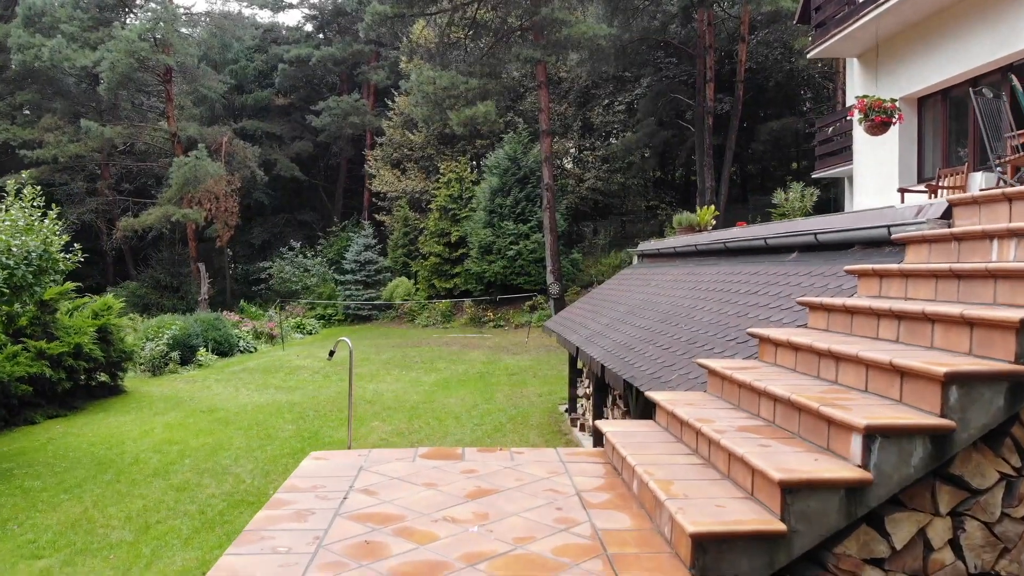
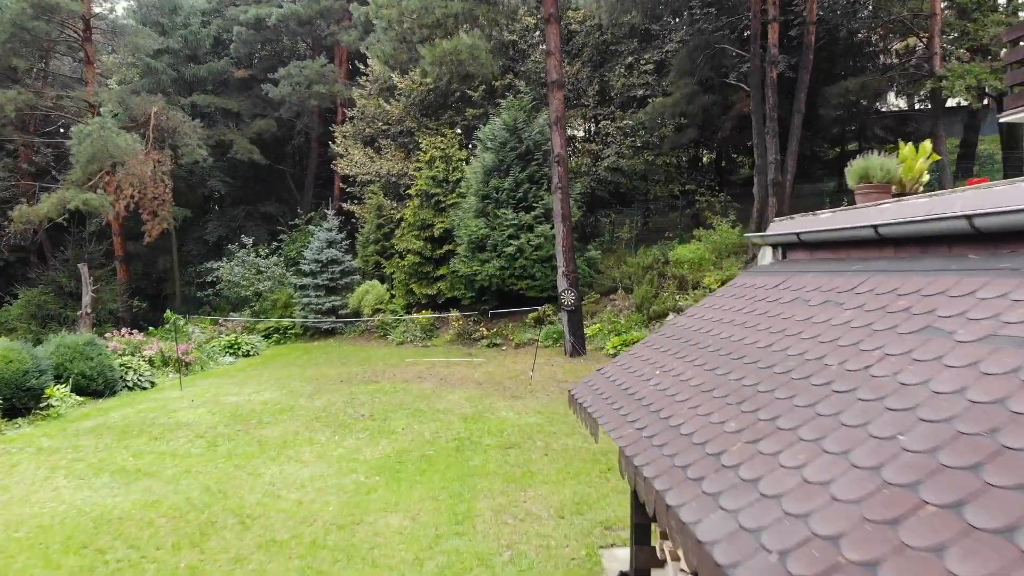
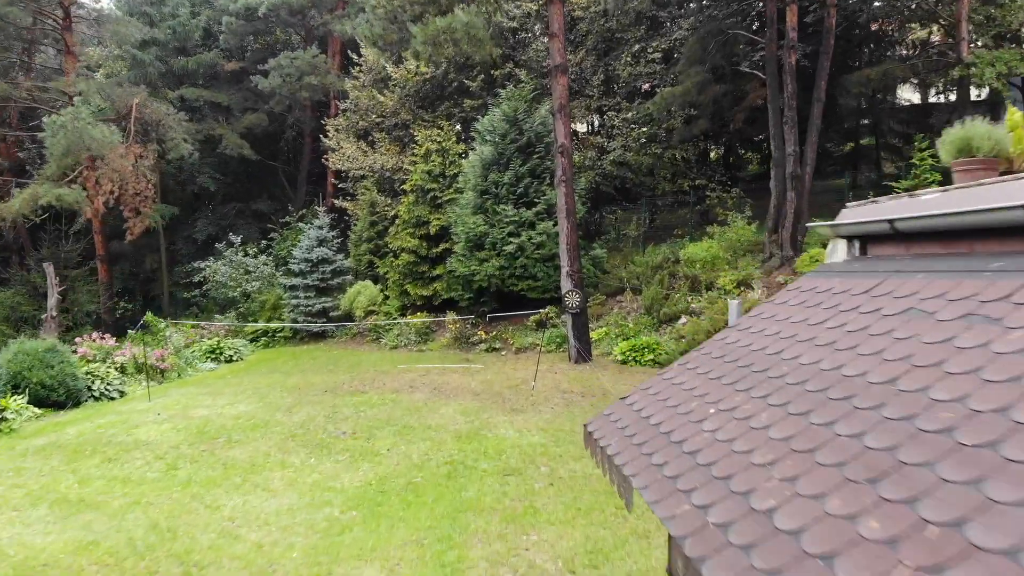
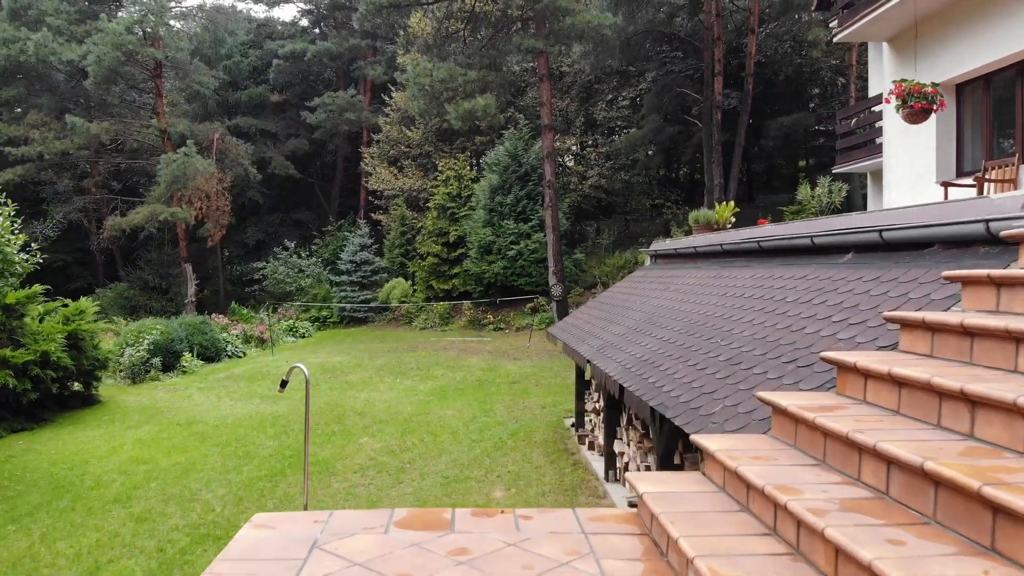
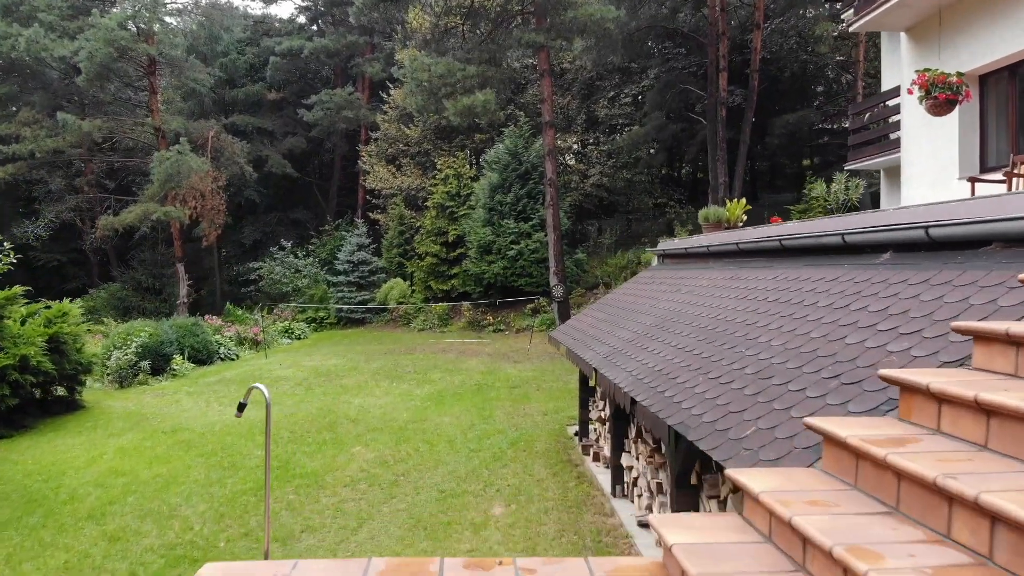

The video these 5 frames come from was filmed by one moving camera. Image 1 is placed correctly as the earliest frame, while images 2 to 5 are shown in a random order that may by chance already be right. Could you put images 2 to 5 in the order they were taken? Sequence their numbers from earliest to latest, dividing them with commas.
4, 5, 2, 3
